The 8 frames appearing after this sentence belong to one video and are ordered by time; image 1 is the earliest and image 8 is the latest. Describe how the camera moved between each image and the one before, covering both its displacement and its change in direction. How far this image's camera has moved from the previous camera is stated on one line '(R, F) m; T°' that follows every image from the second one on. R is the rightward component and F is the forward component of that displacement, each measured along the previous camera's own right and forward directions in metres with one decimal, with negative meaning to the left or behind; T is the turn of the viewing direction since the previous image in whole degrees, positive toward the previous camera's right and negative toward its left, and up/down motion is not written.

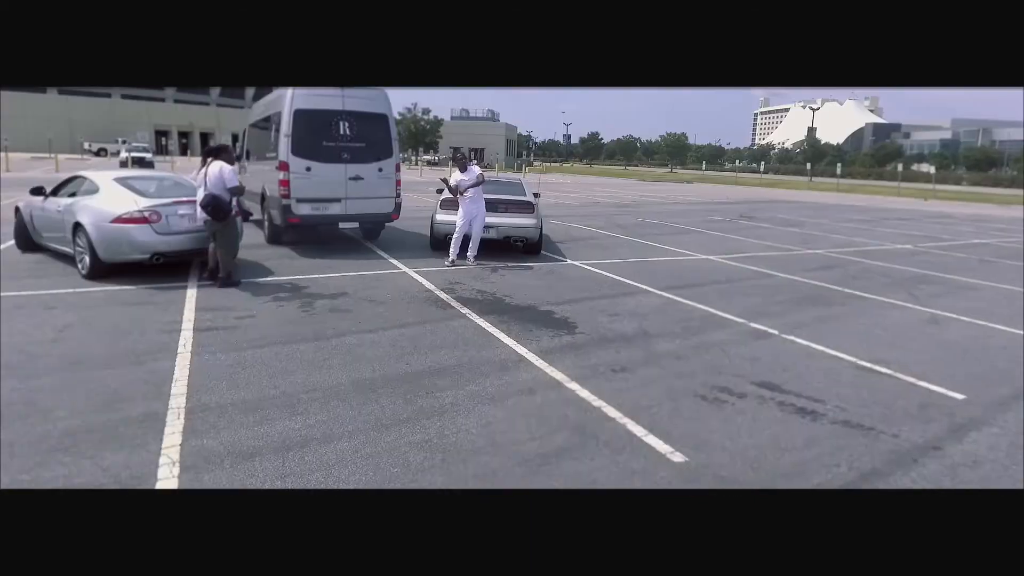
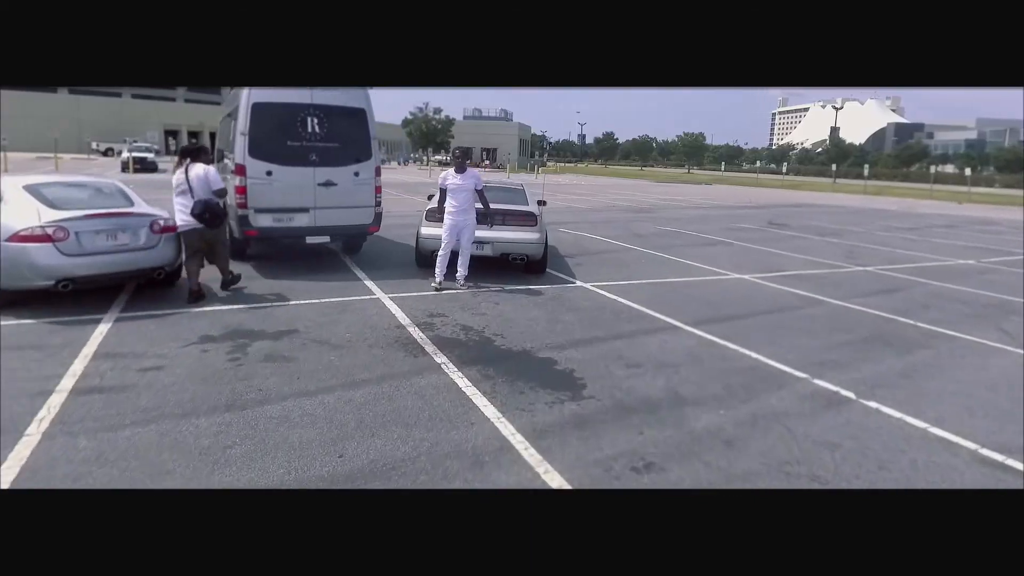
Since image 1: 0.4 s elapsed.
(+0.1, +0.4) m; -1°
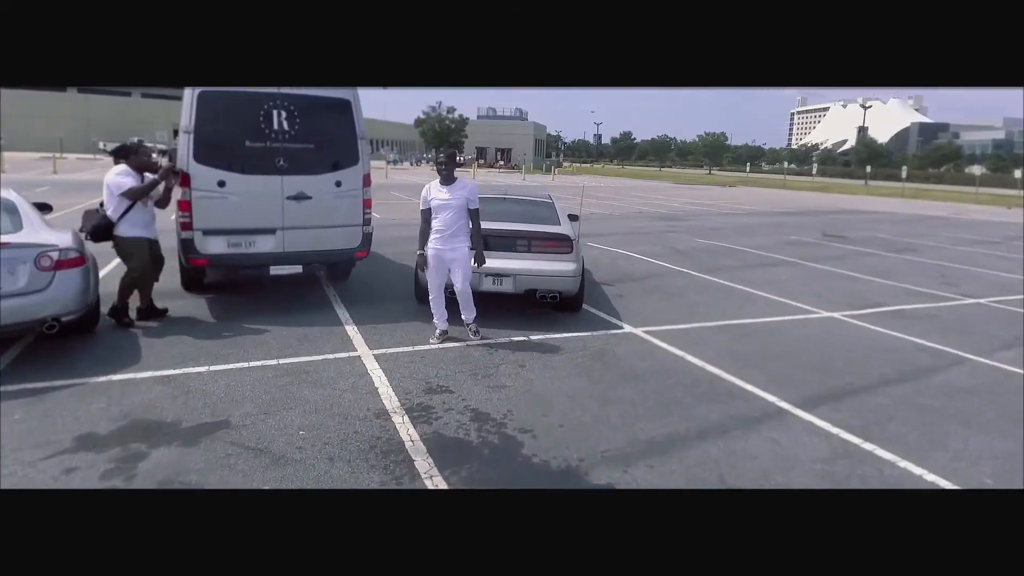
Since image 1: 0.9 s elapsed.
(0.0, +0.6) m; -1°
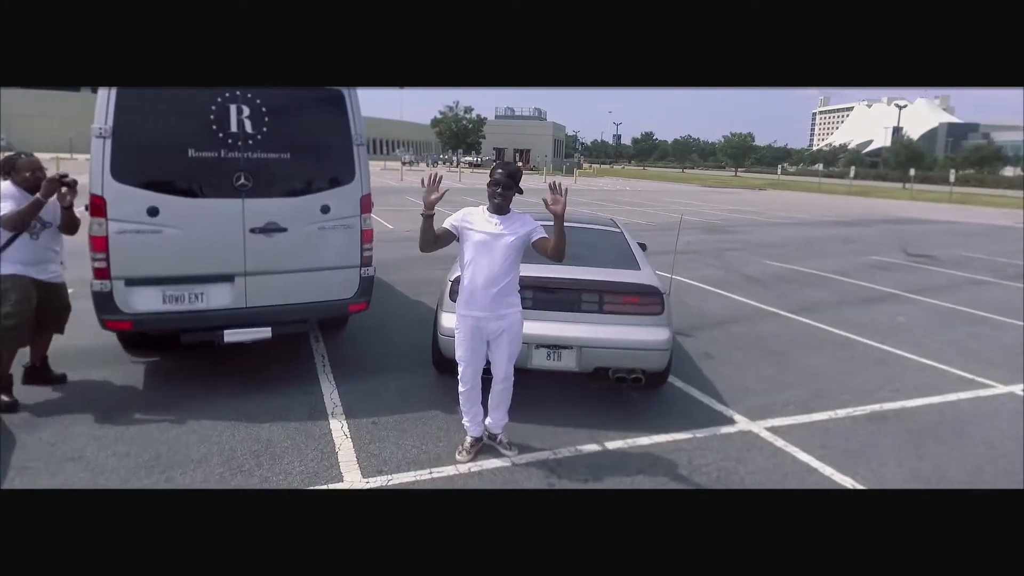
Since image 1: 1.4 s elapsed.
(-0.1, +0.6) m; -1°
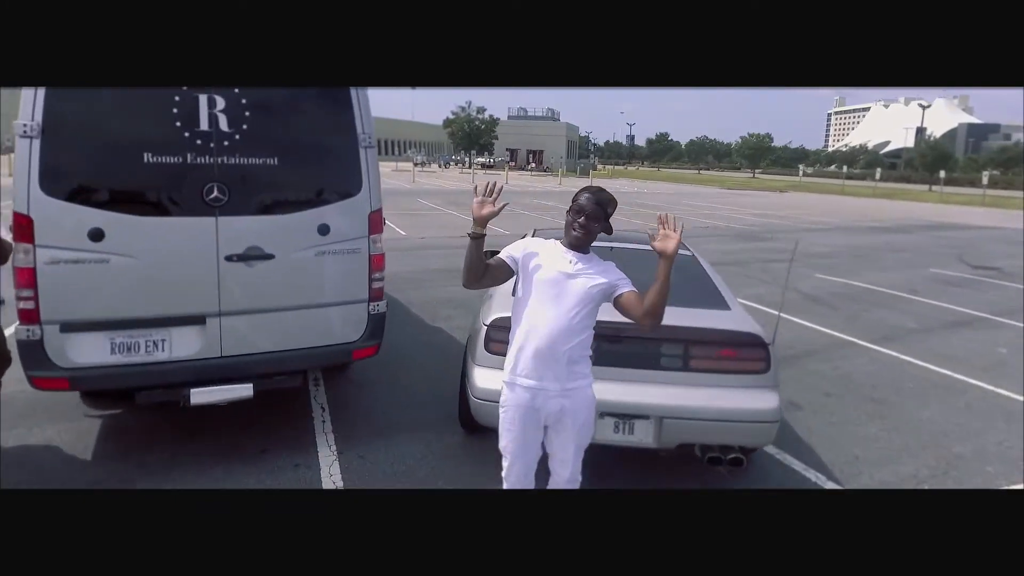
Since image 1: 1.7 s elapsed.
(-0.1, +0.3) m; -1°
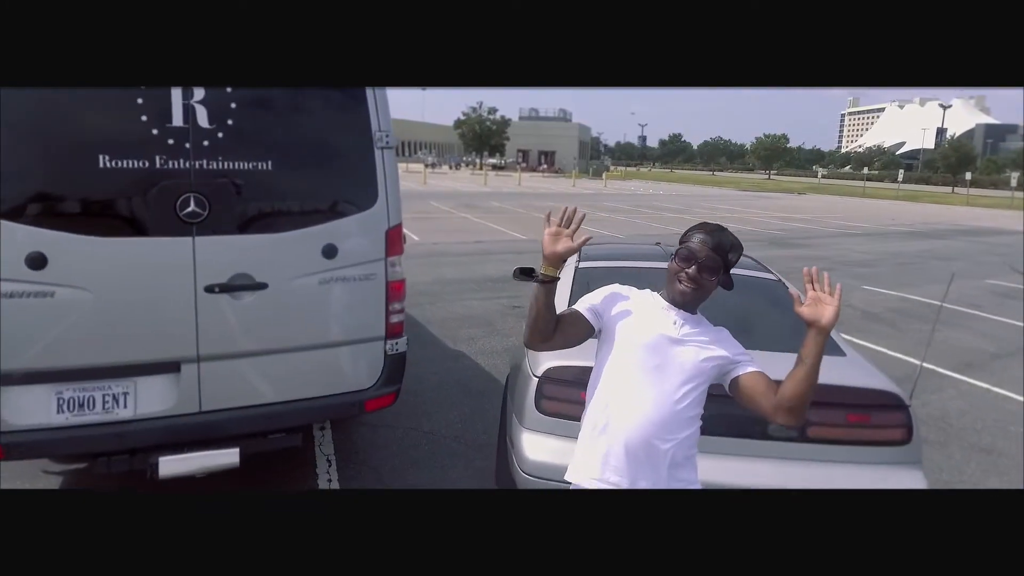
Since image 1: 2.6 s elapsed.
(-0.1, +0.2) m; -1°
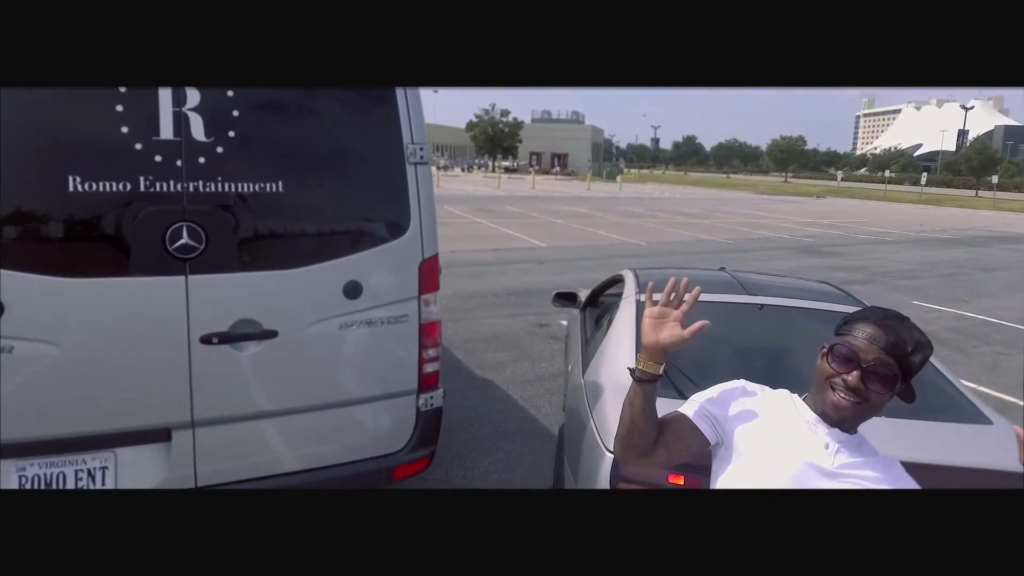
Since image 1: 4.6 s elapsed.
(-0.1, +0.2) m; -1°
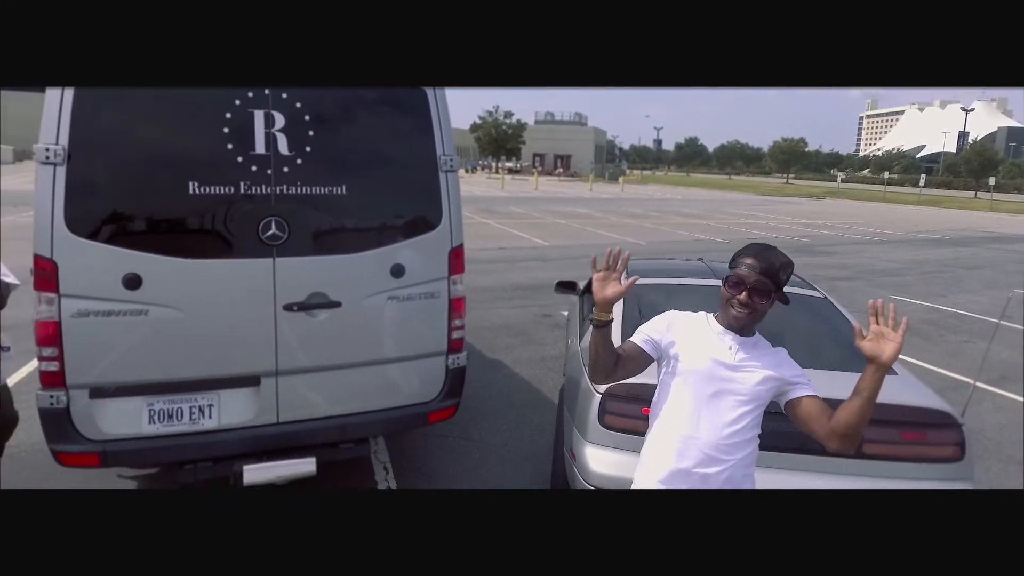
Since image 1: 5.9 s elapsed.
(0.0, -0.2) m; 0°
